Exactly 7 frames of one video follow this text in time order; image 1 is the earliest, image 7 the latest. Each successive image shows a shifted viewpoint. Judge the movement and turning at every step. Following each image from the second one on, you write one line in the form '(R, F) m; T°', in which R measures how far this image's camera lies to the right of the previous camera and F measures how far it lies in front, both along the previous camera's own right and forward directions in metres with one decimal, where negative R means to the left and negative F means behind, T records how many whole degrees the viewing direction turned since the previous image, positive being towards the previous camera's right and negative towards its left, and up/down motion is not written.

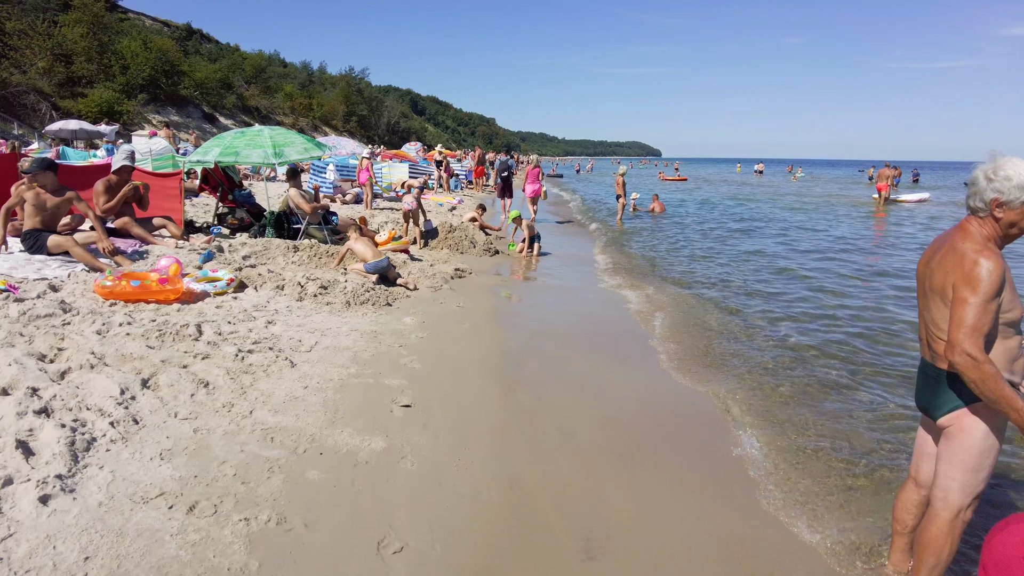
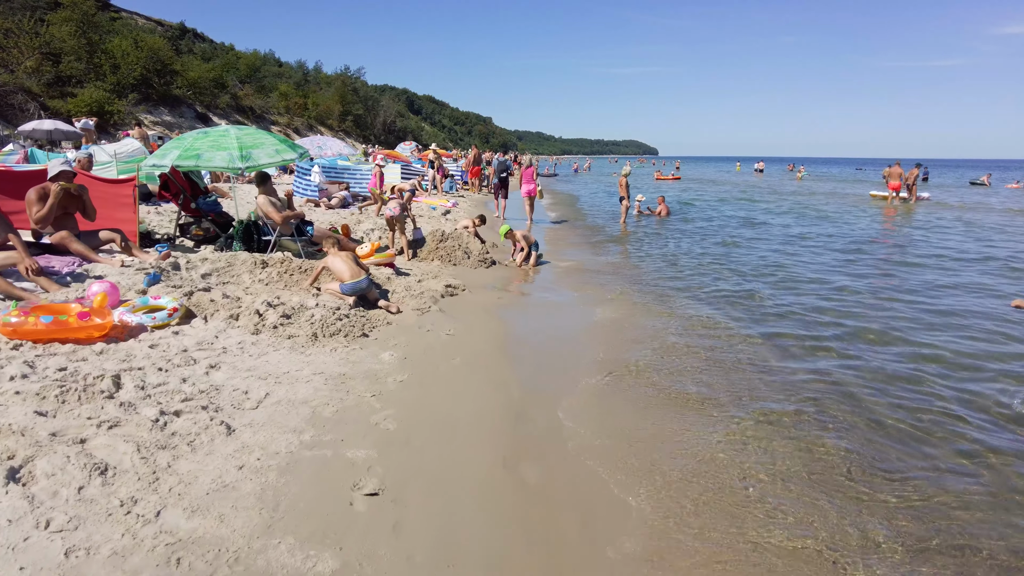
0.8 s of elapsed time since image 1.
(0.0, +1.0) m; 0°
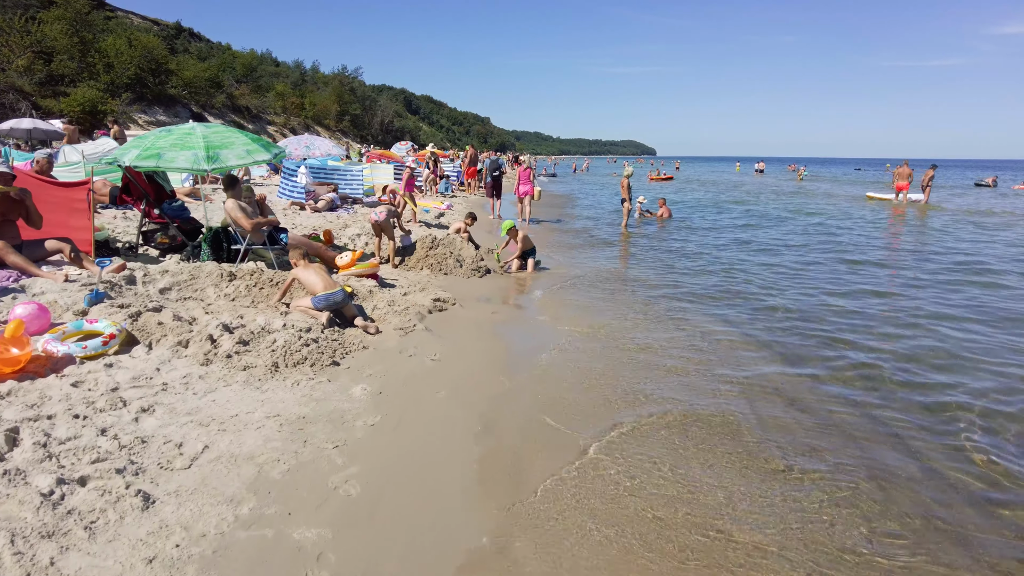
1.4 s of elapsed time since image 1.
(0.0, +0.7) m; 0°
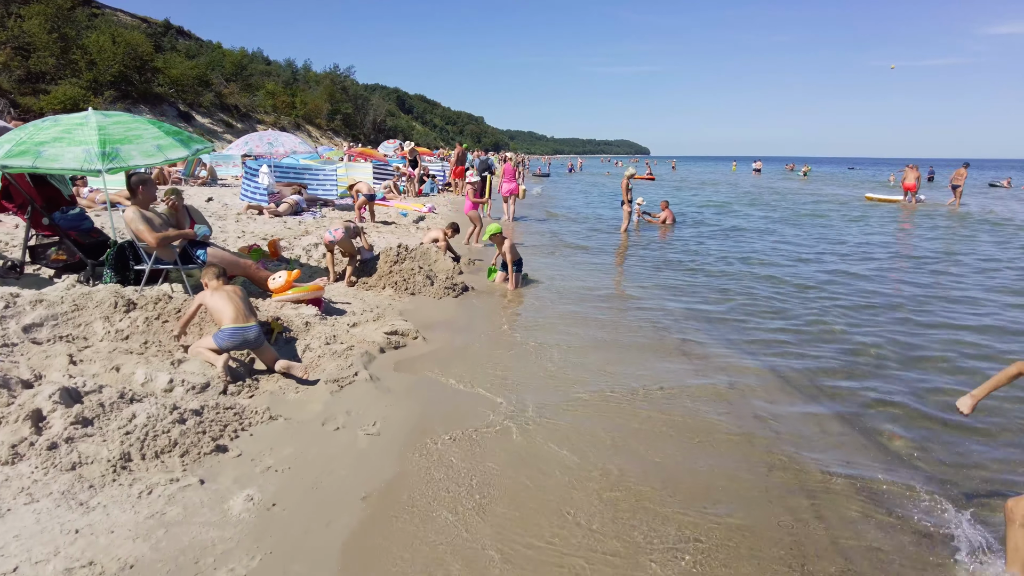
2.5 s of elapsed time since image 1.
(+0.2, +1.4) m; +1°
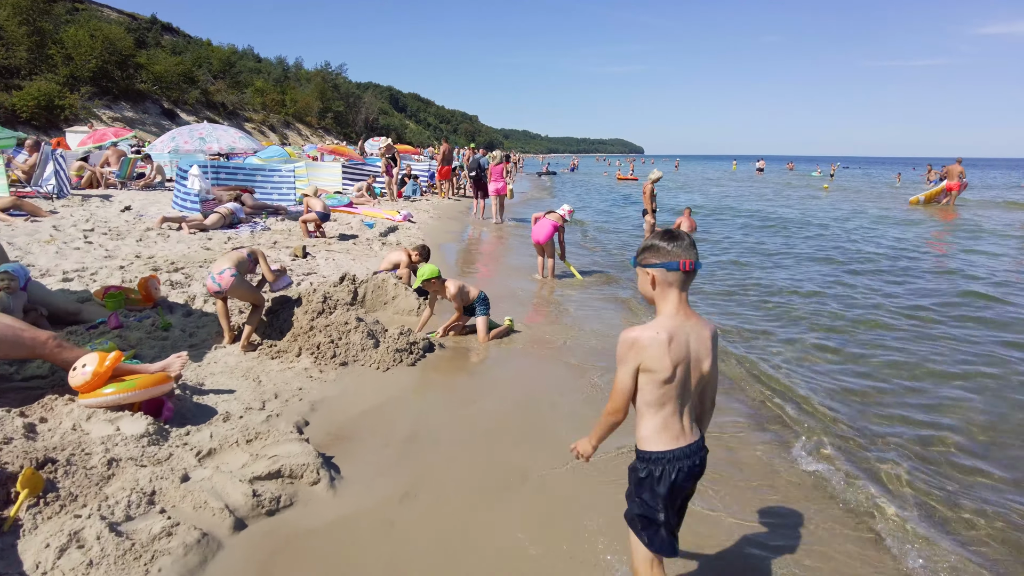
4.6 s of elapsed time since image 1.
(+0.1, +2.5) m; 0°
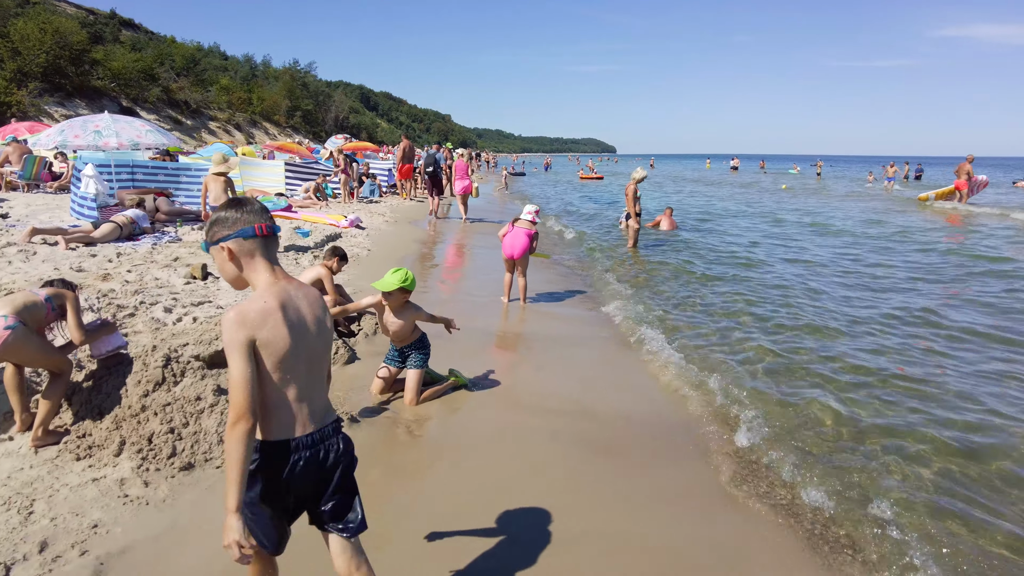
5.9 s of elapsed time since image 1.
(+0.2, +1.6) m; +2°
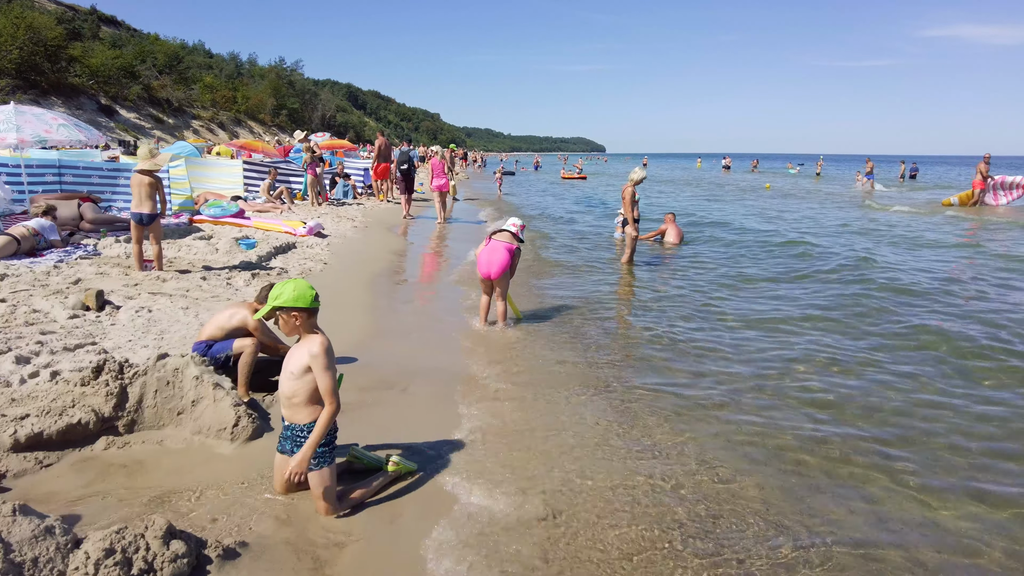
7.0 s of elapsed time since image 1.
(+0.1, +1.3) m; +1°
